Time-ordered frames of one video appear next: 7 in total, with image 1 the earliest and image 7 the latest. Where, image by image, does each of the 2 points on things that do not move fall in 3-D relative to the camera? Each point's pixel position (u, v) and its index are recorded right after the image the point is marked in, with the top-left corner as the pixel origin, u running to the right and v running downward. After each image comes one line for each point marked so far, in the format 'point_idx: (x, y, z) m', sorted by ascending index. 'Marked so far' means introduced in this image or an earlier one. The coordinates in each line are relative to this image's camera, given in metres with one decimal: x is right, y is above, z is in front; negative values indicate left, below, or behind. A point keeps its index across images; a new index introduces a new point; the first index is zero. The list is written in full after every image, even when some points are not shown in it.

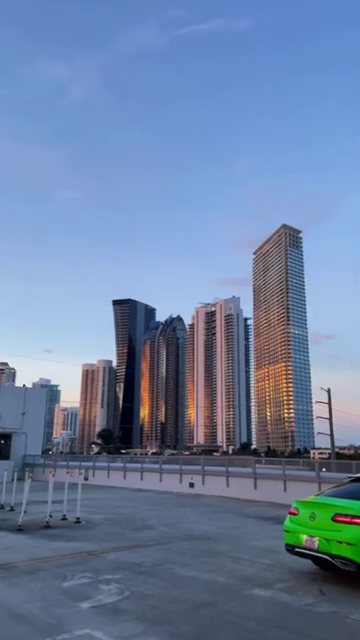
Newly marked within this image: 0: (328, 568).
0: (+2.3, -4.0, +7.5) m
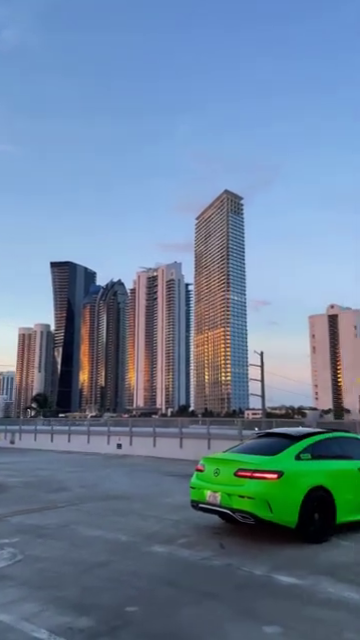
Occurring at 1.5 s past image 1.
0: (+0.8, -3.3, +7.5) m
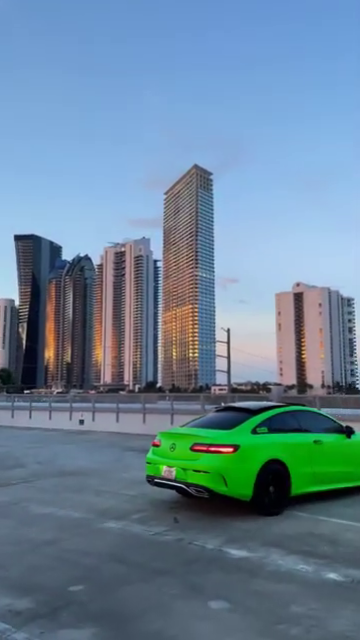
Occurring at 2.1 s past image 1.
0: (+0.1, -2.8, +7.5) m
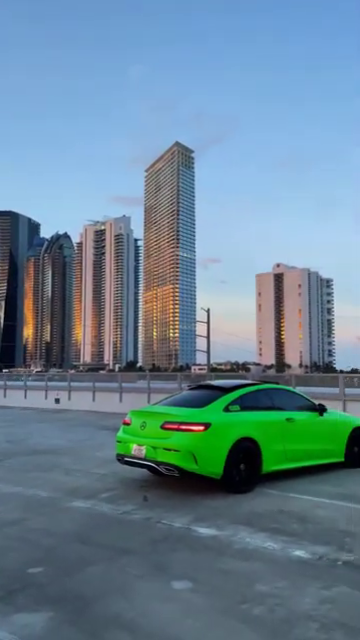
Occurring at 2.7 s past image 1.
0: (-0.3, -2.4, +7.4) m
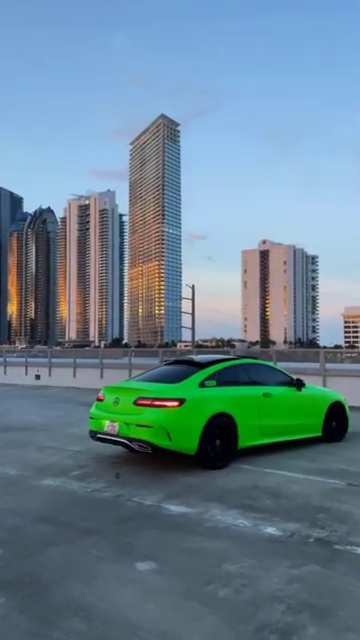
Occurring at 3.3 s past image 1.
0: (-0.7, -2.0, +7.2) m
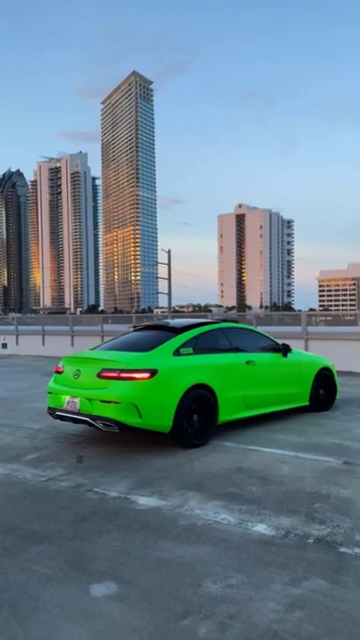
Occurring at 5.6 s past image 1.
0: (-1.1, -1.5, +6.4) m
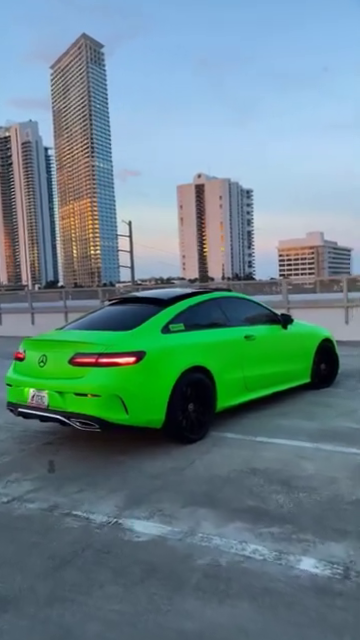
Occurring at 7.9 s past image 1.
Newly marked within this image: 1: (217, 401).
0: (-1.2, -1.2, +5.3) m
1: (+0.4, -0.8, +5.1) m
